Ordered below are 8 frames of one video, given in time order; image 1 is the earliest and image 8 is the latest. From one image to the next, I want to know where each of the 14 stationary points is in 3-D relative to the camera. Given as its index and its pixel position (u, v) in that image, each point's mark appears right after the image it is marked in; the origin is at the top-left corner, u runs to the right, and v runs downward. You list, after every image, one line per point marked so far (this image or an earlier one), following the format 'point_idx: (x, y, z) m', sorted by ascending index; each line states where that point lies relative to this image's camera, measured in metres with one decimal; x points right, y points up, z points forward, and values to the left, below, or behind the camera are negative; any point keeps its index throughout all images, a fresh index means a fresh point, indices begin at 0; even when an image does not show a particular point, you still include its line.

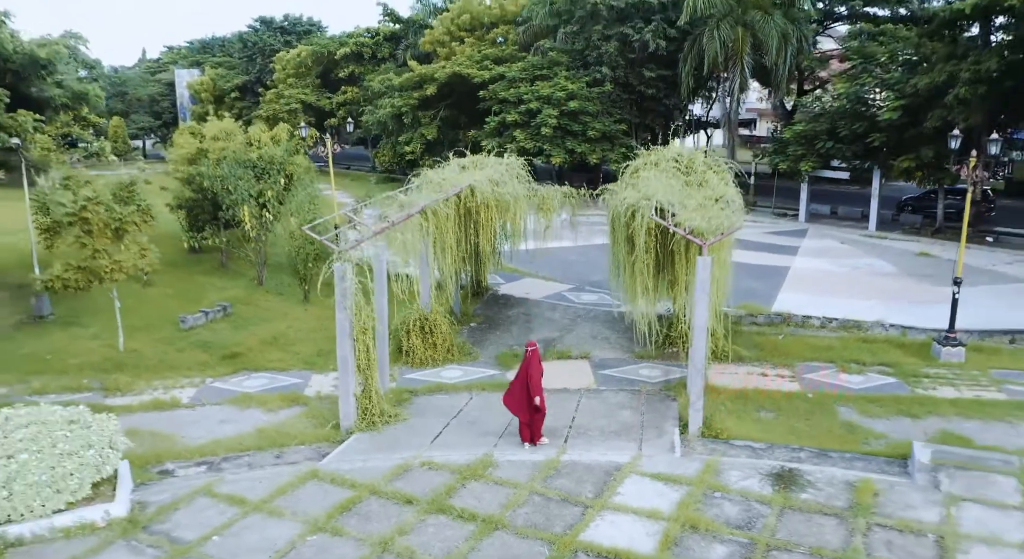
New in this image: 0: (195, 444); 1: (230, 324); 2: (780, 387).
0: (-3.4, -1.7, +8.1) m
1: (-4.7, -0.7, +12.7) m
2: (+3.5, -1.4, +9.7) m
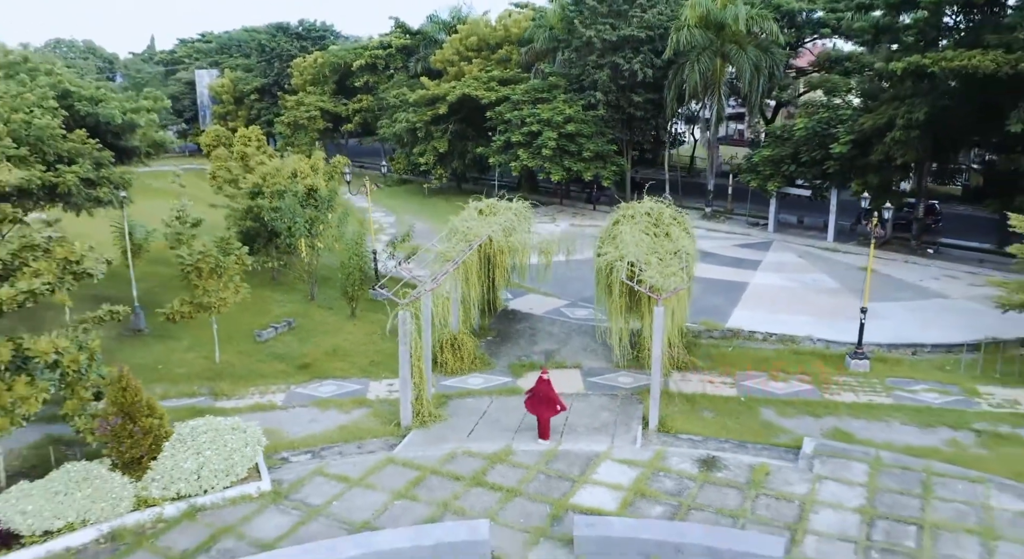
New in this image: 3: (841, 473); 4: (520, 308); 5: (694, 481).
0: (-3.2, -2.3, +11.3) m
1: (-4.5, -1.2, +15.9) m
2: (+3.6, -1.9, +12.9) m
3: (+4.4, -2.6, +10.1) m
4: (+0.2, -0.6, +17.3) m
5: (+2.4, -2.6, +9.8) m
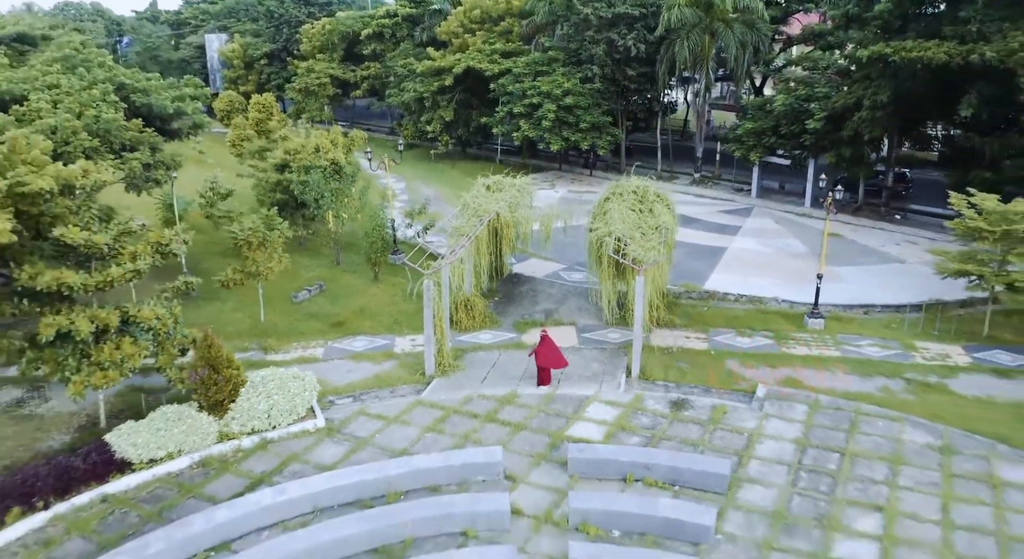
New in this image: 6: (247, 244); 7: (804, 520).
0: (-3.1, -1.9, +13.7) m
1: (-4.4, -0.4, +18.1) m
2: (+3.7, -1.3, +15.2) m
3: (+4.5, -2.2, +12.4) m
4: (+0.3, +0.2, +19.5) m
5: (+2.5, -2.2, +12.2) m
6: (-5.6, +0.7, +16.0) m
7: (+3.9, -3.2, +10.0) m
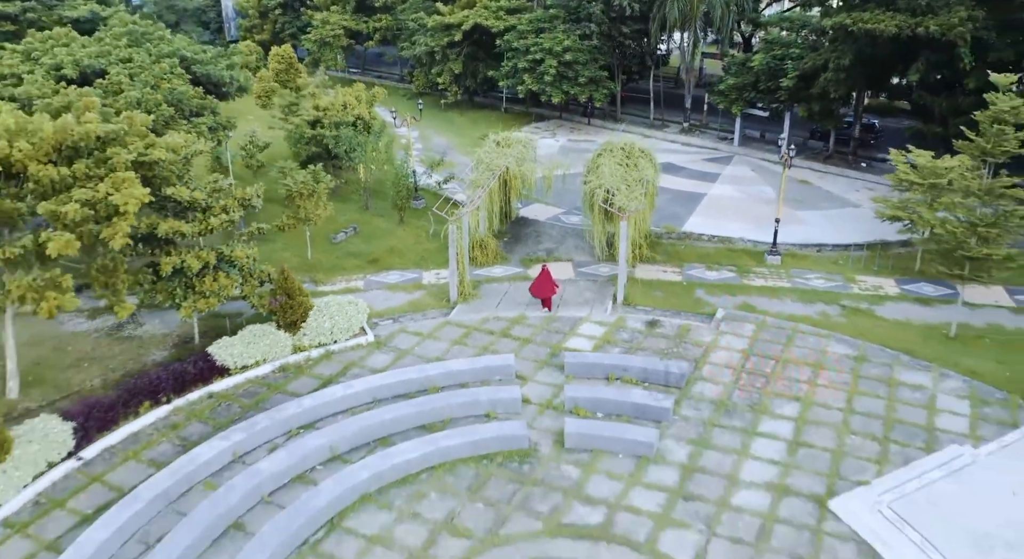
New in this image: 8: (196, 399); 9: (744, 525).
0: (-2.9, -0.7, +16.9) m
1: (-4.3, +1.2, +21.2) m
2: (+3.9, 0.0, +18.4) m
3: (+4.7, -1.1, +15.7) m
4: (+0.5, +1.9, +22.5) m
5: (+2.6, -1.1, +15.4) m
6: (-5.4, +2.1, +19.0) m
7: (+4.1, -2.3, +13.4) m
8: (-5.9, -2.2, +14.0) m
9: (+3.4, -3.5, +11.0) m
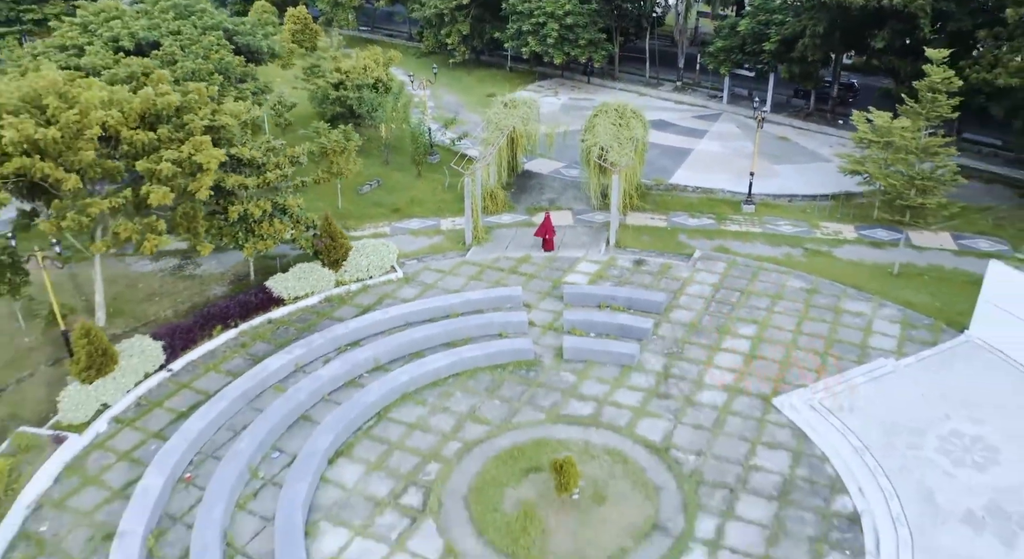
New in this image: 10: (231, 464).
0: (-2.7, +0.8, +19.7) m
1: (-4.1, +2.8, +23.8) m
2: (+4.1, +1.5, +21.1) m
3: (+4.9, +0.3, +18.5) m
4: (+0.7, +3.7, +25.1) m
5: (+2.8, +0.2, +18.2) m
6: (-5.2, +3.6, +21.6) m
7: (+4.3, -1.1, +16.2) m
8: (-5.7, -1.0, +16.9) m
9: (+3.5, -2.5, +13.9) m
10: (-4.7, -3.1, +12.7) m
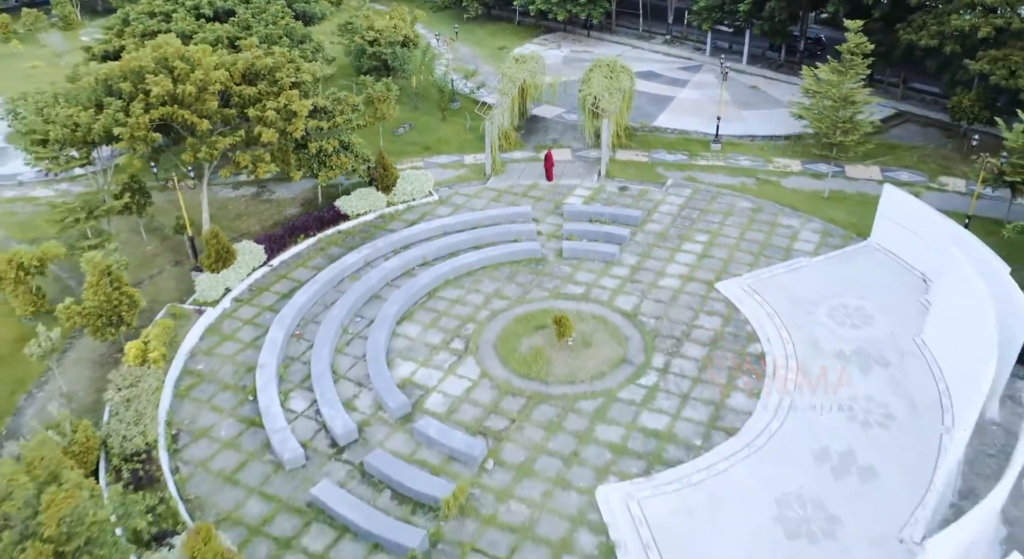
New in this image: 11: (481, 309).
0: (-2.3, +3.3, +24.8) m
1: (-3.7, +5.7, +28.8) m
2: (+4.5, +4.2, +26.1) m
3: (+5.2, +2.7, +23.6) m
4: (+1.1, +6.6, +30.0) m
5: (+3.2, +2.6, +23.3) m
6: (-4.8, +6.3, +26.6) m
7: (+4.6, +1.2, +21.5) m
8: (-5.3, +1.4, +22.2) m
9: (+3.9, -0.3, +19.3) m
10: (-4.4, -1.1, +18.1) m
11: (-0.8, -0.8, +18.9) m
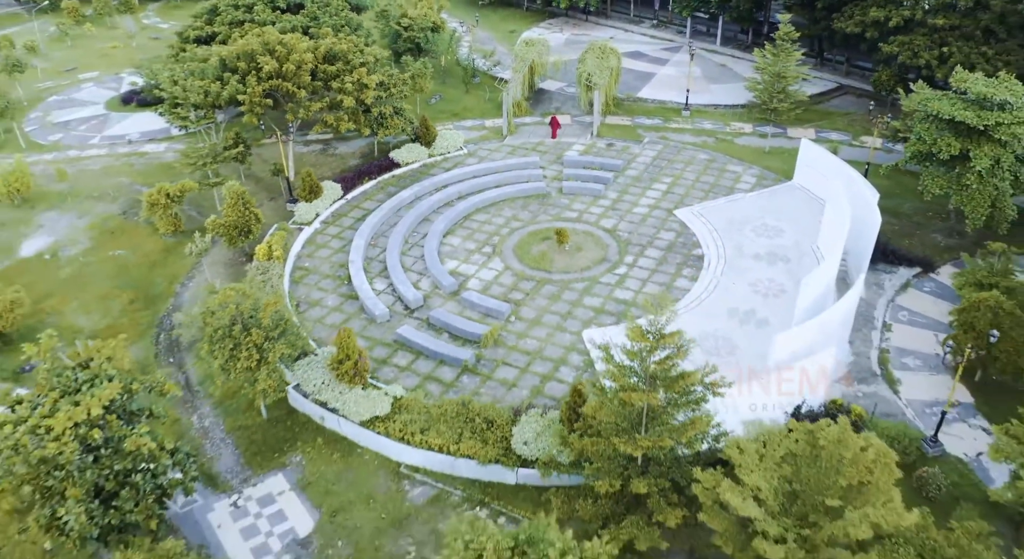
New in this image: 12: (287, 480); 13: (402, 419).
0: (-1.9, +6.0, +31.9) m
1: (-3.2, +8.5, +35.9) m
2: (+5.0, +6.9, +33.2) m
3: (+5.7, +5.4, +30.7) m
4: (+1.6, +9.5, +37.0) m
5: (+3.7, +5.3, +30.5) m
6: (-4.3, +9.1, +33.6) m
7: (+5.1, +3.9, +28.6) m
8: (-4.9, +4.0, +29.3) m
9: (+4.4, +2.2, +26.5) m
10: (-3.9, +1.5, +25.3) m
11: (-0.3, +1.8, +26.1) m
12: (-5.3, -4.8, +17.6) m
13: (-2.6, -3.4, +18.1) m
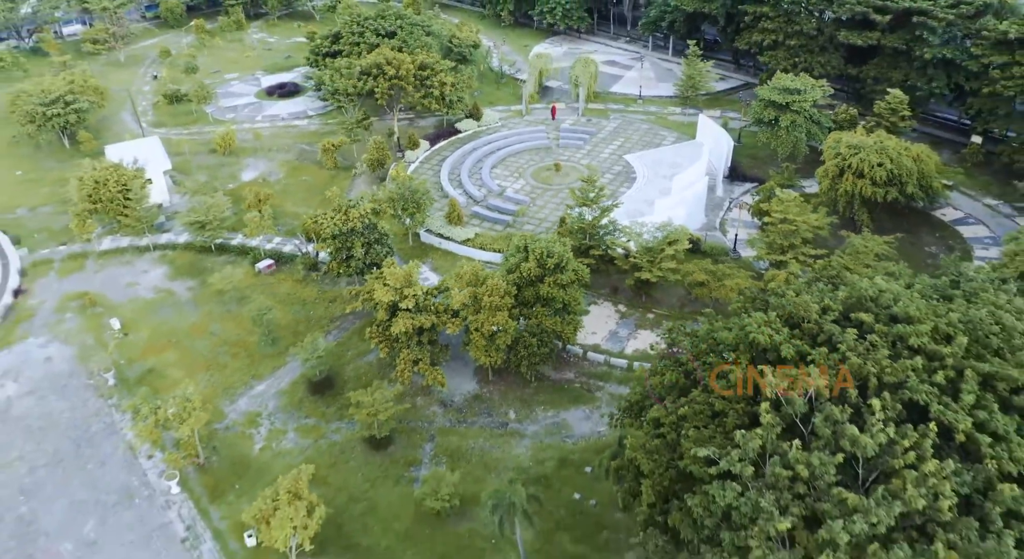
0: (-0.7, +11.4, +51.8) m
1: (-2.0, +13.8, +55.8) m
2: (+6.1, +12.2, +53.0) m
3: (+6.9, +10.7, +50.5) m
4: (+2.8, +14.8, +56.9) m
5: (+4.8, +10.6, +50.3) m
6: (-3.1, +14.4, +53.5) m
7: (+6.2, +9.2, +48.4) m
8: (-3.7, +9.4, +49.2) m
9: (+5.5, +7.6, +46.3) m
10: (-2.8, +6.9, +45.2) m
11: (+0.8, +7.2, +46.0) m
12: (-4.3, +0.6, +37.5) m
13: (-1.6, +2.0, +38.0) m
